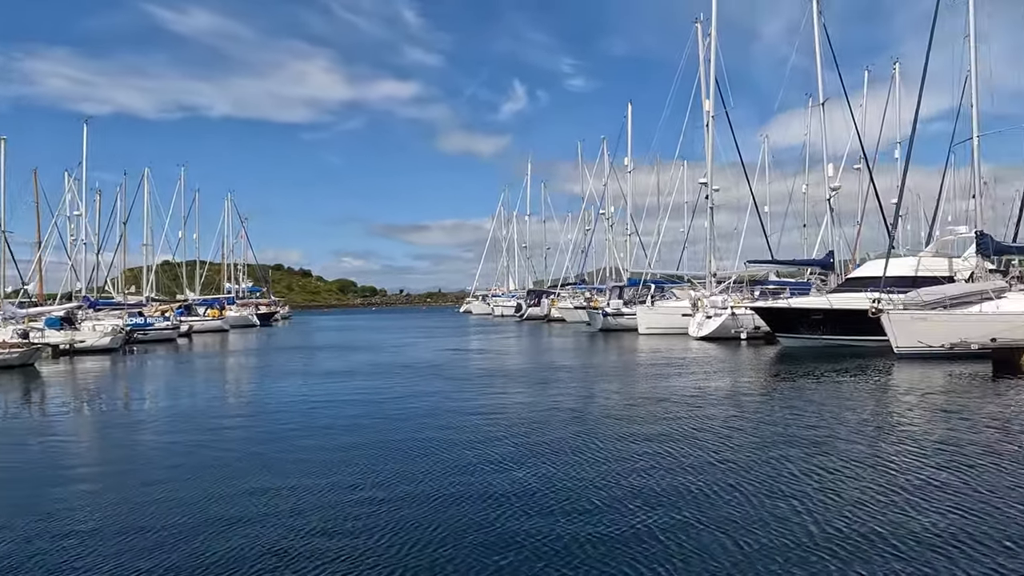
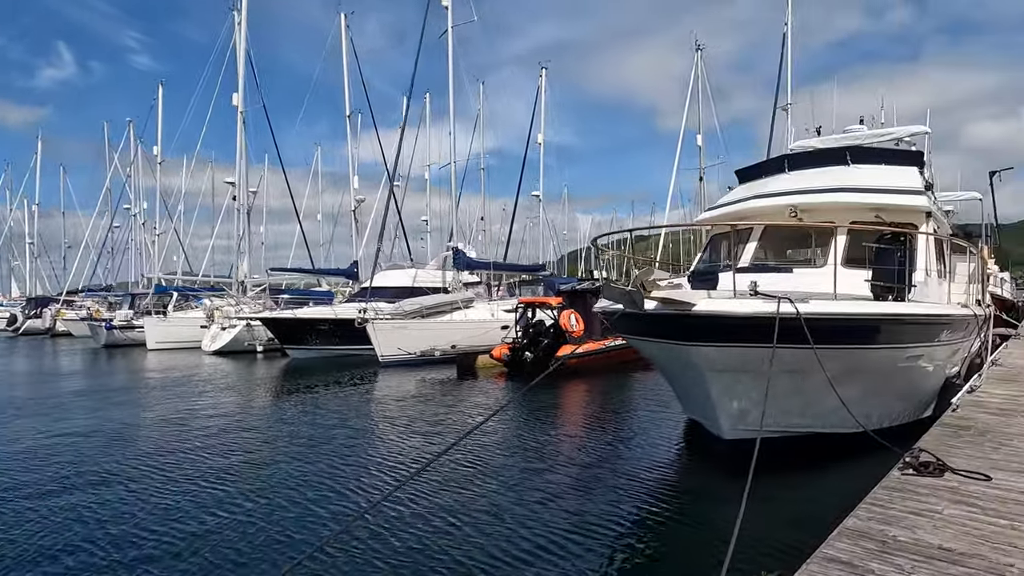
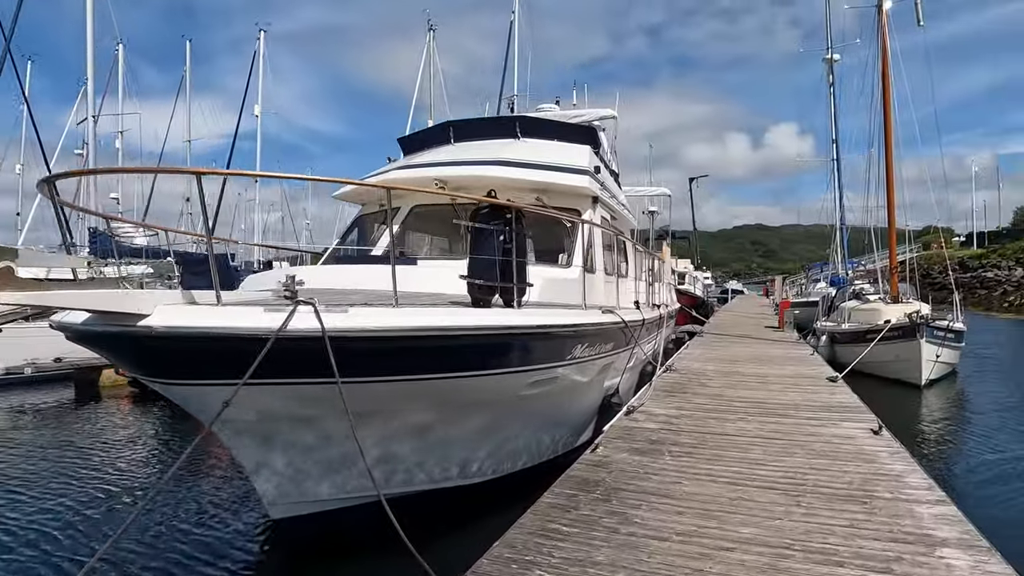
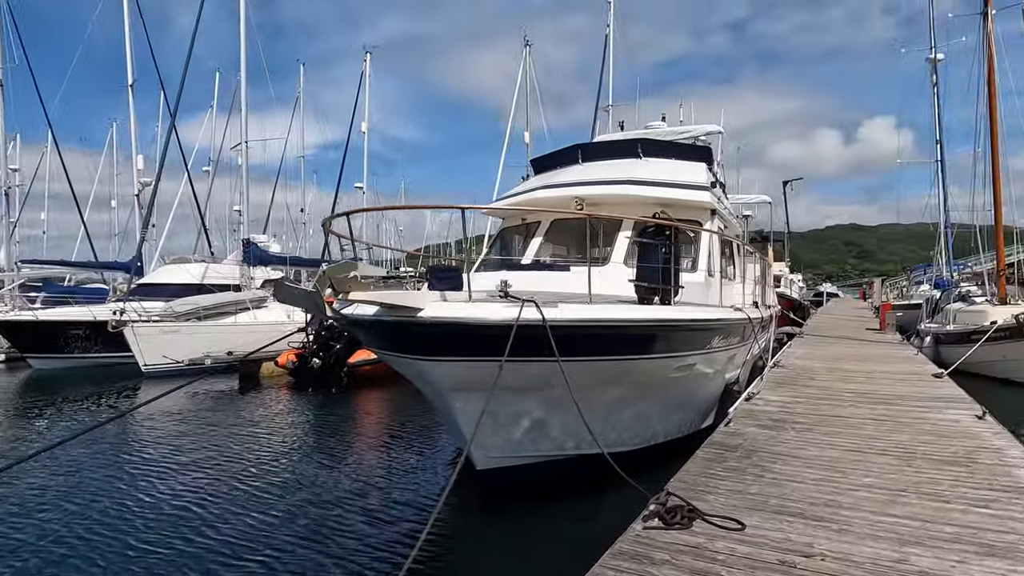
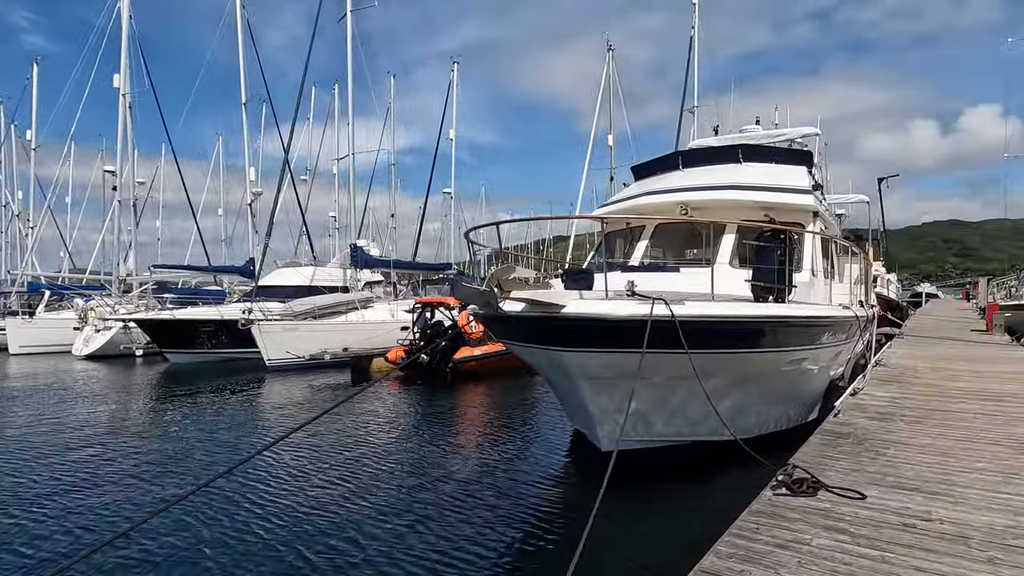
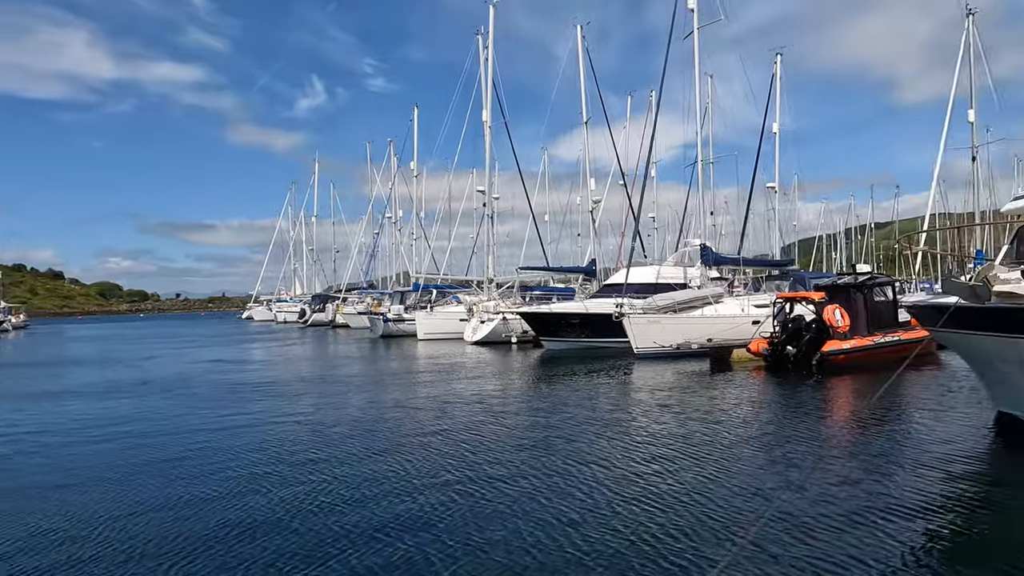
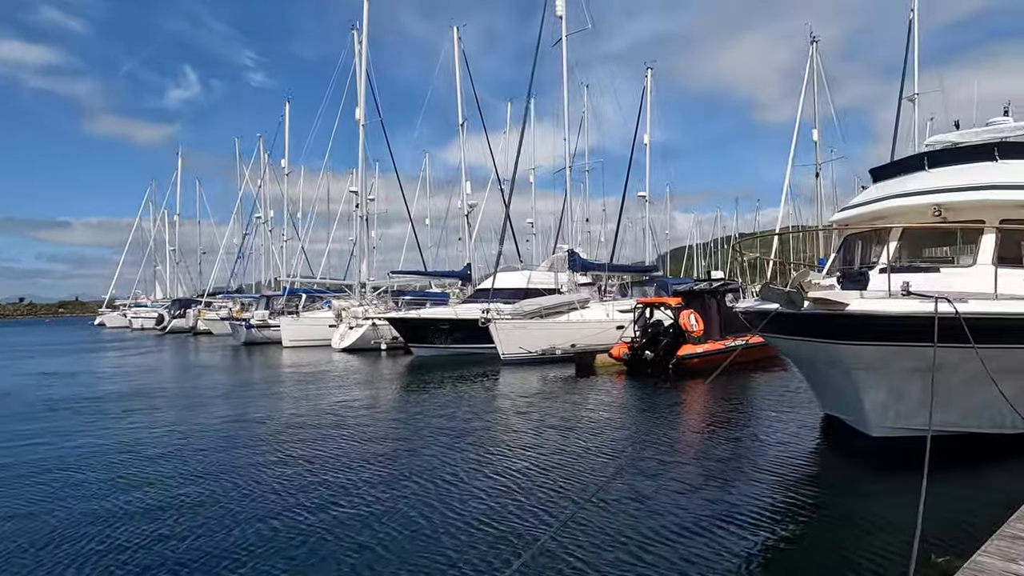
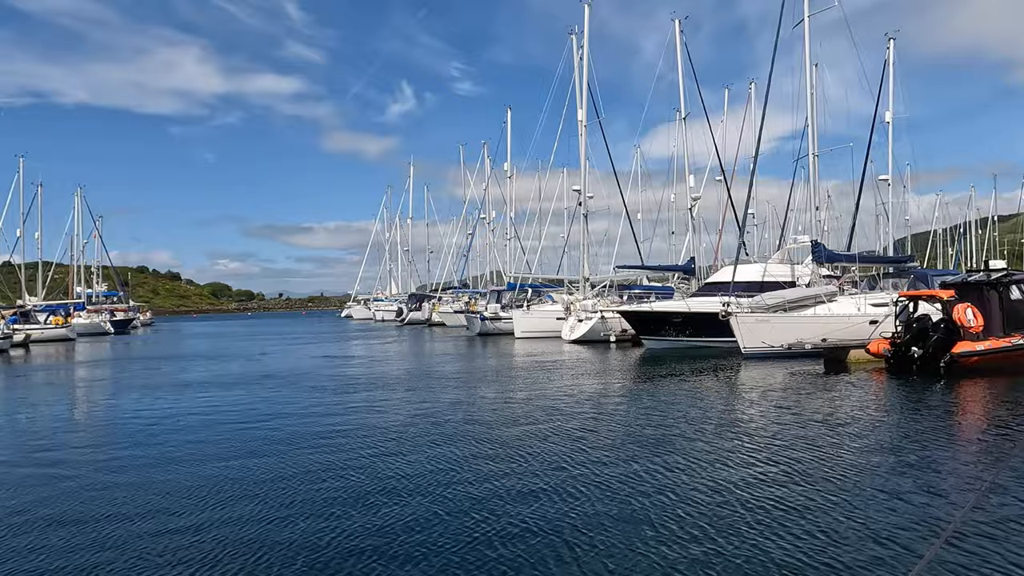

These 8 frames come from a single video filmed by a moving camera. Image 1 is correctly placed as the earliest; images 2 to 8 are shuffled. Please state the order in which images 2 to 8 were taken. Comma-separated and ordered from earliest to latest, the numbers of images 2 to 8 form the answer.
8, 6, 7, 2, 5, 4, 3
